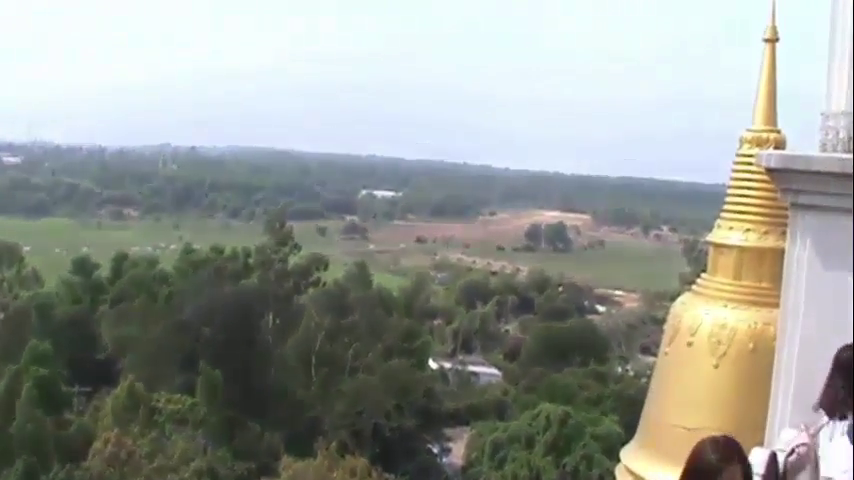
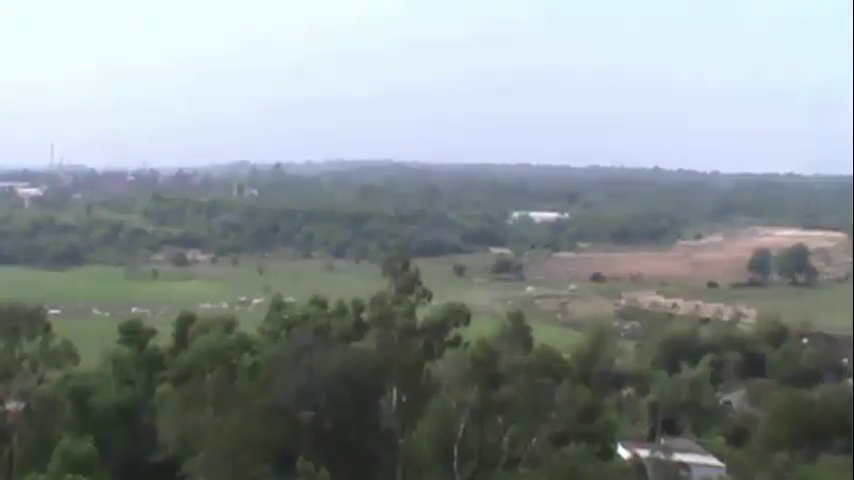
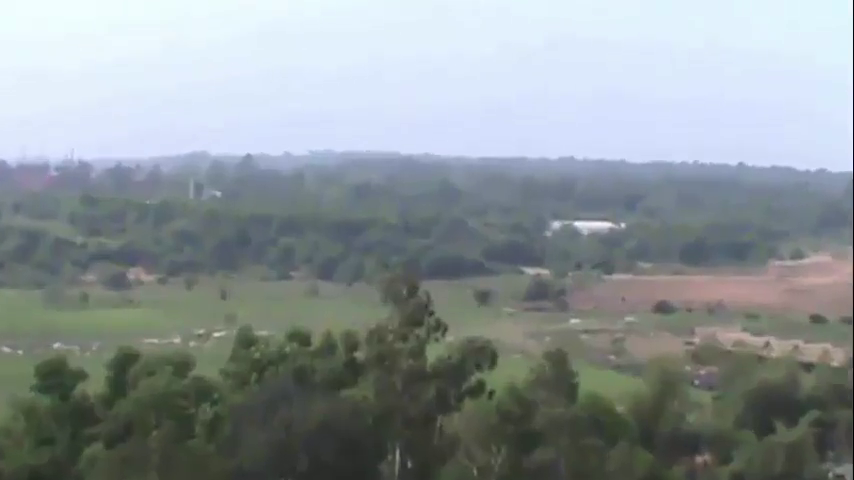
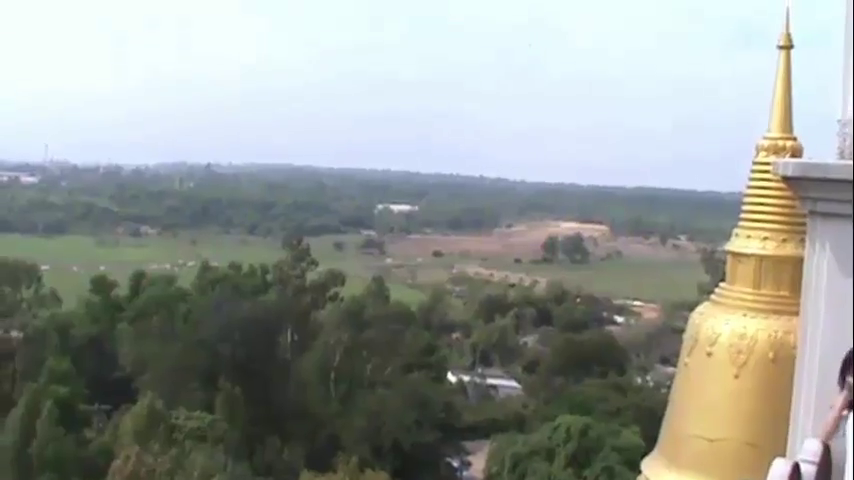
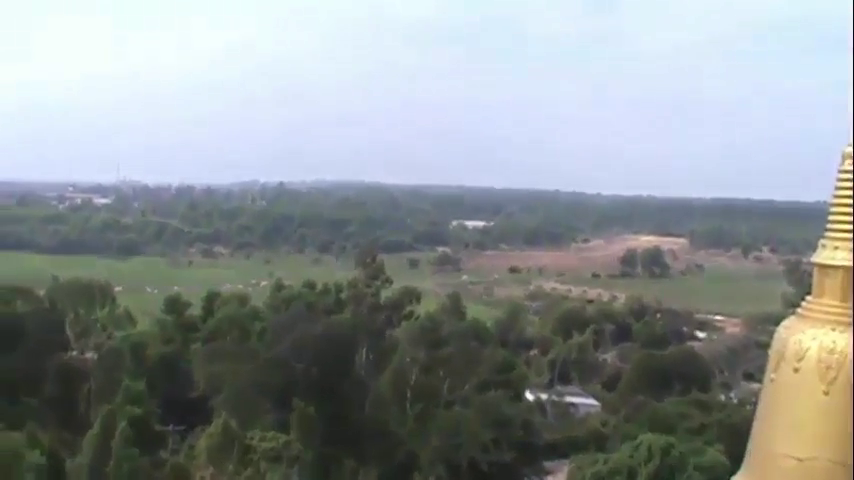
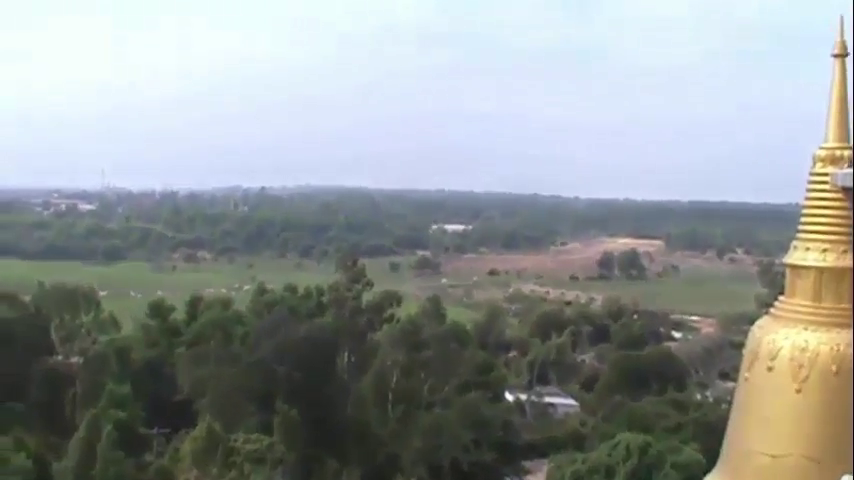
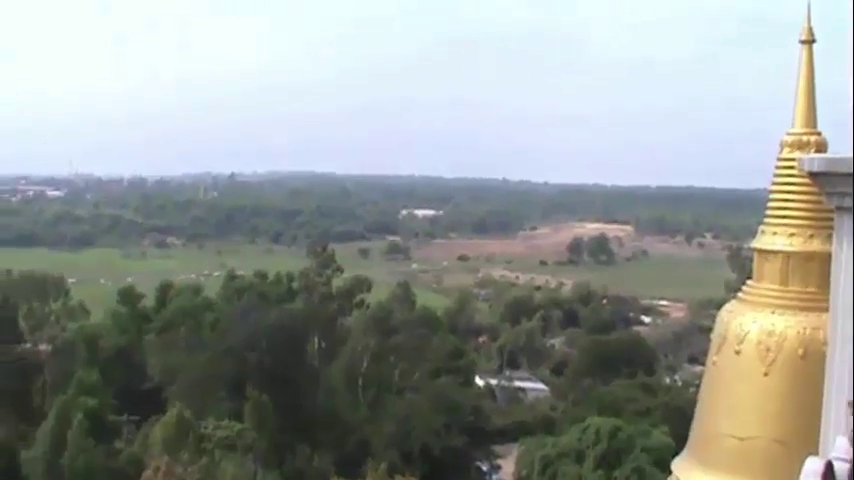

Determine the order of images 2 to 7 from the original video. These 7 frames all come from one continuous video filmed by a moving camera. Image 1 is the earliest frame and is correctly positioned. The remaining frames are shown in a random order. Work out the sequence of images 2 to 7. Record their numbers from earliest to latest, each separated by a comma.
4, 7, 6, 5, 2, 3
